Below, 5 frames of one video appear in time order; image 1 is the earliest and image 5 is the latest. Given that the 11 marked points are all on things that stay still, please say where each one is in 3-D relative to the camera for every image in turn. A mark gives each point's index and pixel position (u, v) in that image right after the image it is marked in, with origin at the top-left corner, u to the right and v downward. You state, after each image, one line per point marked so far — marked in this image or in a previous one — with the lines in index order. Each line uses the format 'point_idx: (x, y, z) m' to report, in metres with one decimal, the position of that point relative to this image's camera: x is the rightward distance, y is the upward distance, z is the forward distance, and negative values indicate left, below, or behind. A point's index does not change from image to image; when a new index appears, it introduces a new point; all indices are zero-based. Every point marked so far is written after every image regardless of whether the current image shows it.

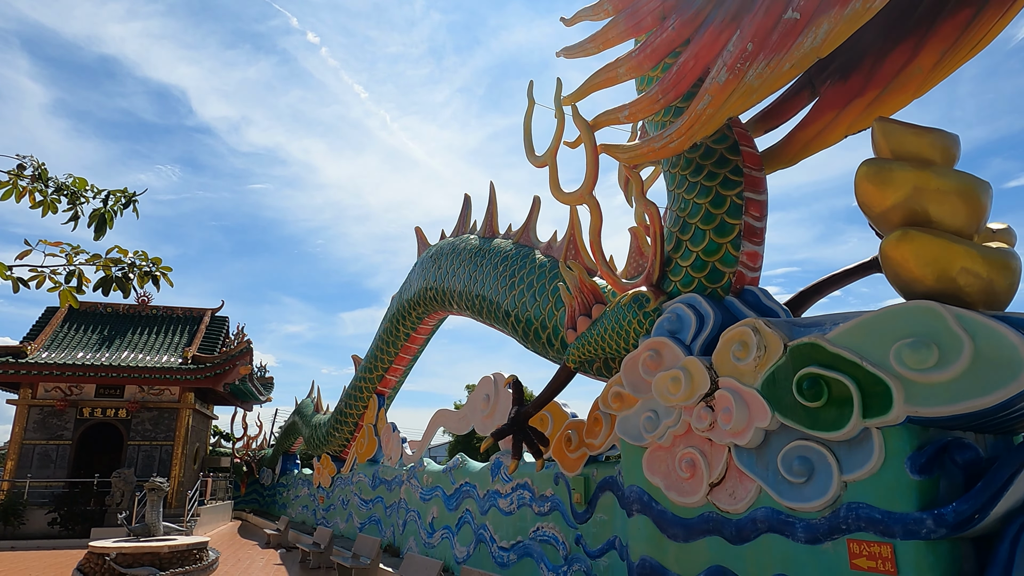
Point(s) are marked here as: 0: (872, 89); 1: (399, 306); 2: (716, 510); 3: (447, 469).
0: (+1.8, +1.0, +3.4) m
1: (-1.5, -0.2, +9.1) m
2: (+1.0, -1.0, +3.2) m
3: (-0.7, -1.9, +7.0) m
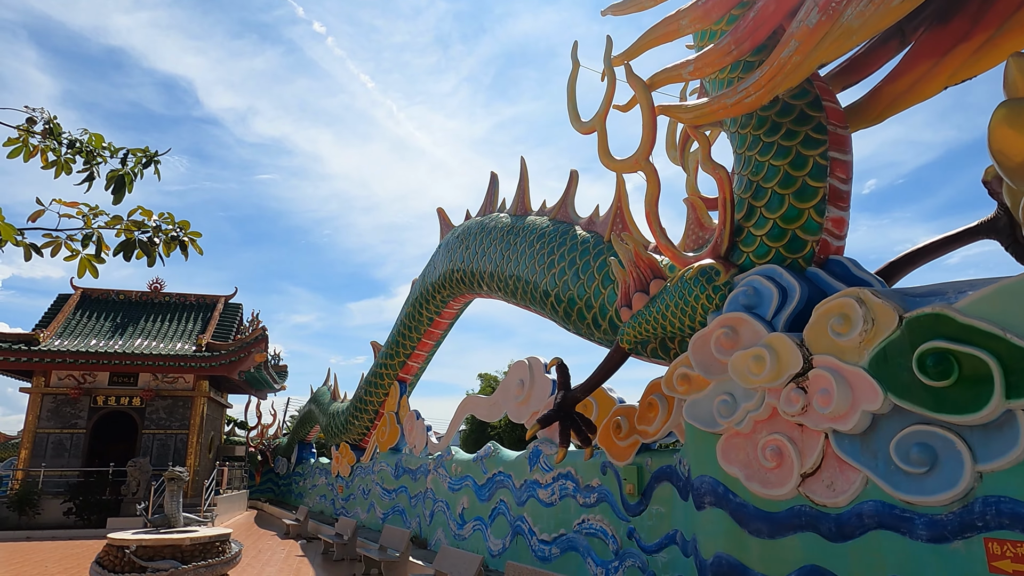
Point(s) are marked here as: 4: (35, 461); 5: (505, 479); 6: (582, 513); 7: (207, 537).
0: (+2.1, +1.2, +3.1) m
1: (-1.2, 0.0, +8.7) m
2: (+1.3, -0.9, +2.8) m
3: (-0.3, -1.7, +6.7) m
4: (-8.7, -3.1, +12.2) m
5: (-0.1, -1.7, +6.0) m
6: (+0.5, -1.6, +4.9) m
7: (-2.7, -2.2, +6.0) m
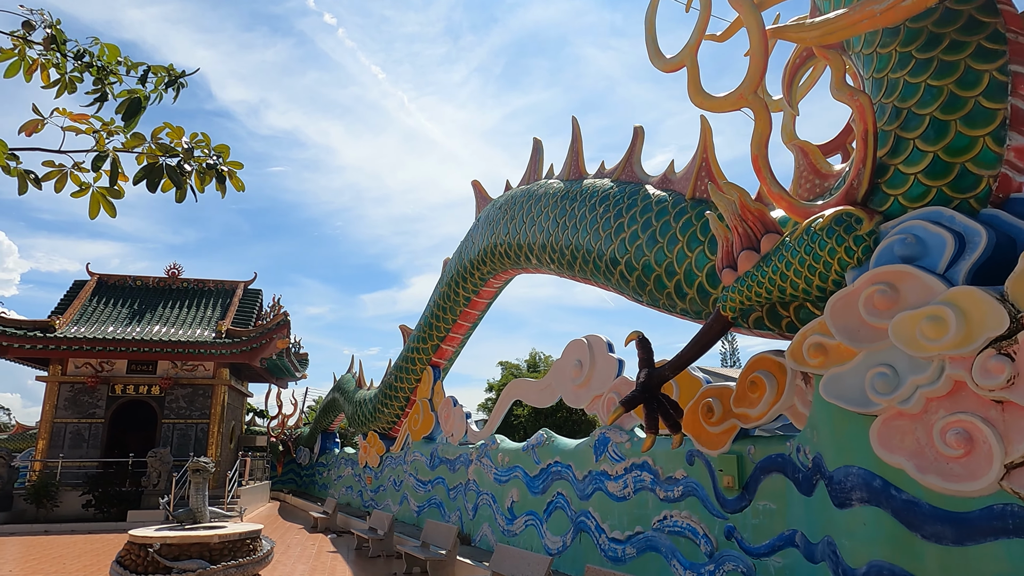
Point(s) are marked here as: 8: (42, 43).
0: (+2.5, +1.4, +2.4) m
1: (-0.6, +0.2, +8.2) m
2: (+1.7, -0.7, +2.2) m
3: (+0.2, -1.4, +6.1) m
4: (-8.1, -2.9, +11.8) m
5: (+0.4, -1.5, +5.5) m
6: (+1.0, -1.4, +4.3) m
7: (-2.2, -2.0, +5.5) m
8: (-1.6, +0.8, +2.3) m
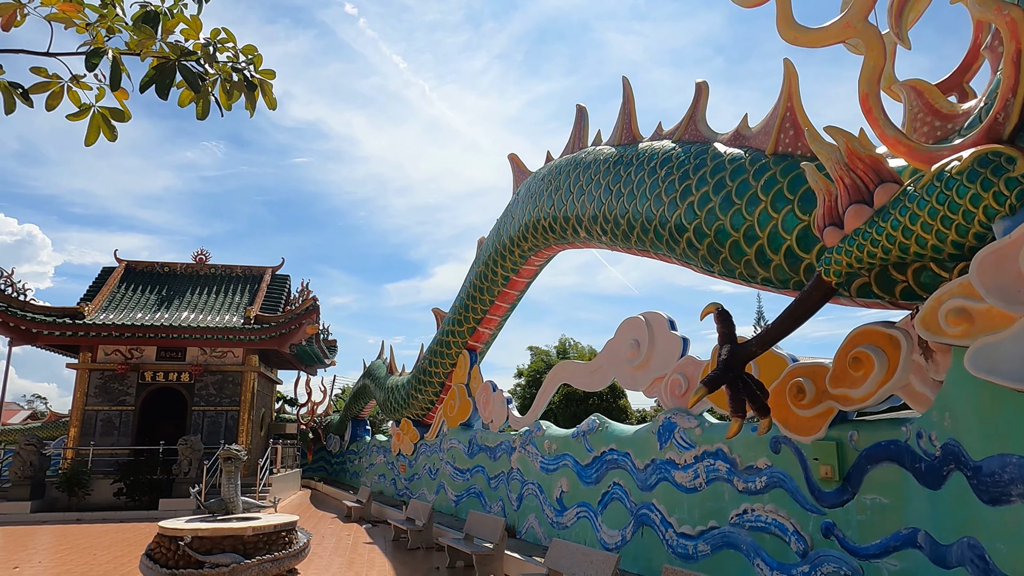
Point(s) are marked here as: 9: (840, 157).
0: (+2.8, +1.5, +1.8) m
1: (-0.2, +0.5, +7.7) m
2: (+1.9, -0.5, +1.7) m
3: (+0.6, -1.2, +5.7) m
4: (-7.4, -2.6, +11.7) m
5: (+0.8, -1.3, +5.0) m
6: (+1.3, -1.2, +3.8) m
7: (-1.8, -1.8, +5.1) m
8: (-1.3, +1.0, +1.9) m
9: (+1.5, +0.6, +3.1) m
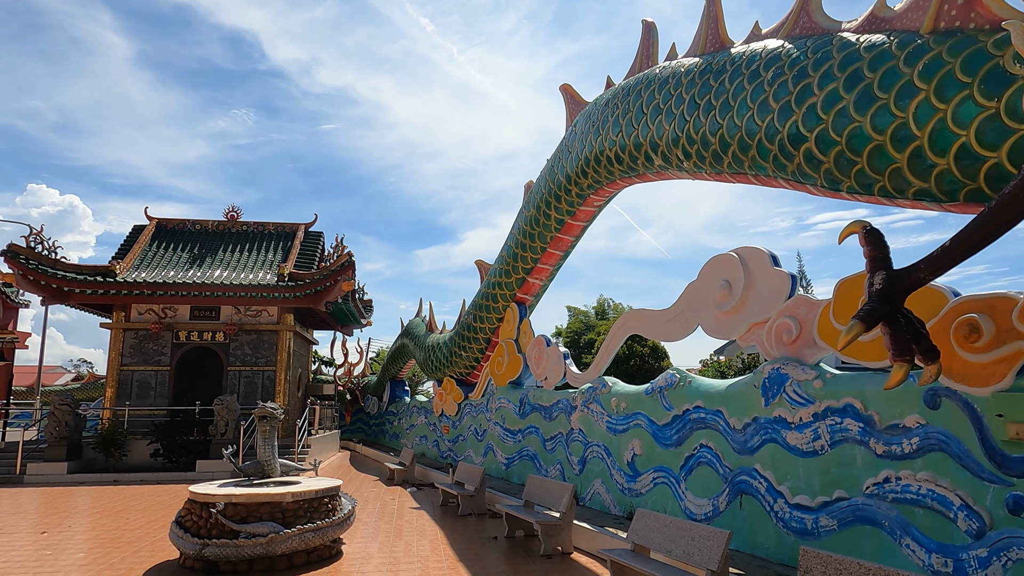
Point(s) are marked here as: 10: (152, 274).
0: (+3.1, +1.8, +0.9) m
1: (+0.4, +1.1, +7.0) m
2: (+2.3, -0.3, +0.9) m
3: (+1.1, -0.7, +5.0) m
4: (-6.6, -1.9, +11.4) m
5: (+1.3, -0.8, +4.3) m
6: (+1.7, -0.8, +3.1) m
7: (-1.4, -1.4, +4.6) m
8: (-1.0, +1.2, +1.2) m
9: (+1.8, +0.9, +2.3) m
10: (-6.4, +0.2, +12.0) m
